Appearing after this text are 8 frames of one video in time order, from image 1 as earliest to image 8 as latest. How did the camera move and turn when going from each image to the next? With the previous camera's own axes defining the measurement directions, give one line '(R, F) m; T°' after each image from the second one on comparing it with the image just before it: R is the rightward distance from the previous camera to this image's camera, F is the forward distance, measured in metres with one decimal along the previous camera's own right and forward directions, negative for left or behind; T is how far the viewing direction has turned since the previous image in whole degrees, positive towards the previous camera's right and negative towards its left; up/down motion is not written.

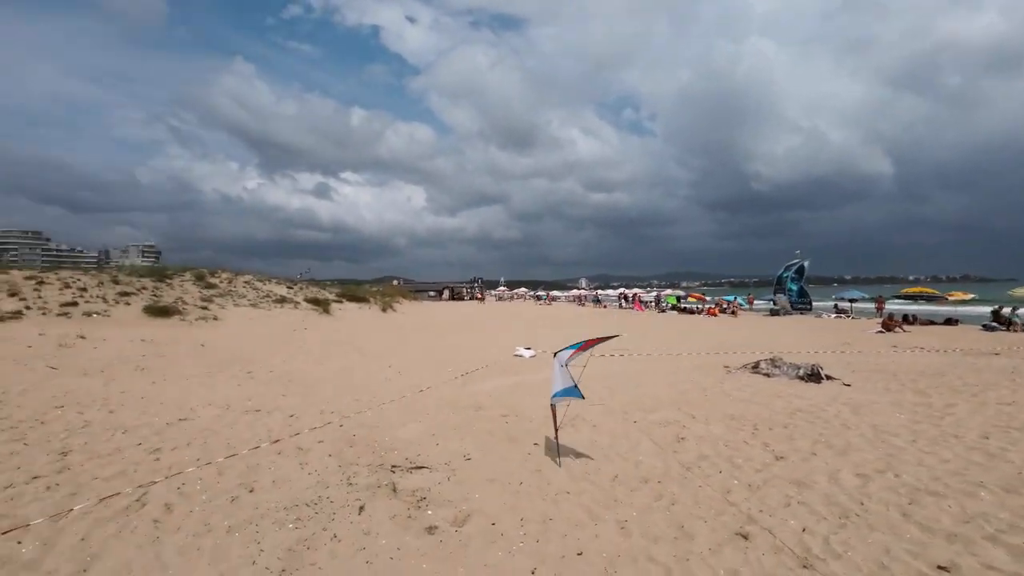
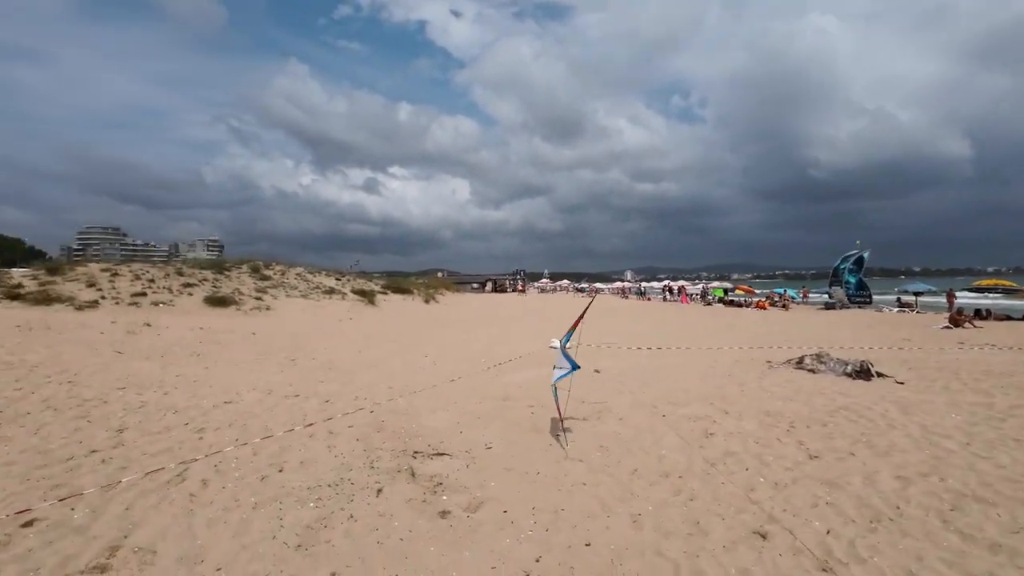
(+0.3, 0.0) m; -5°
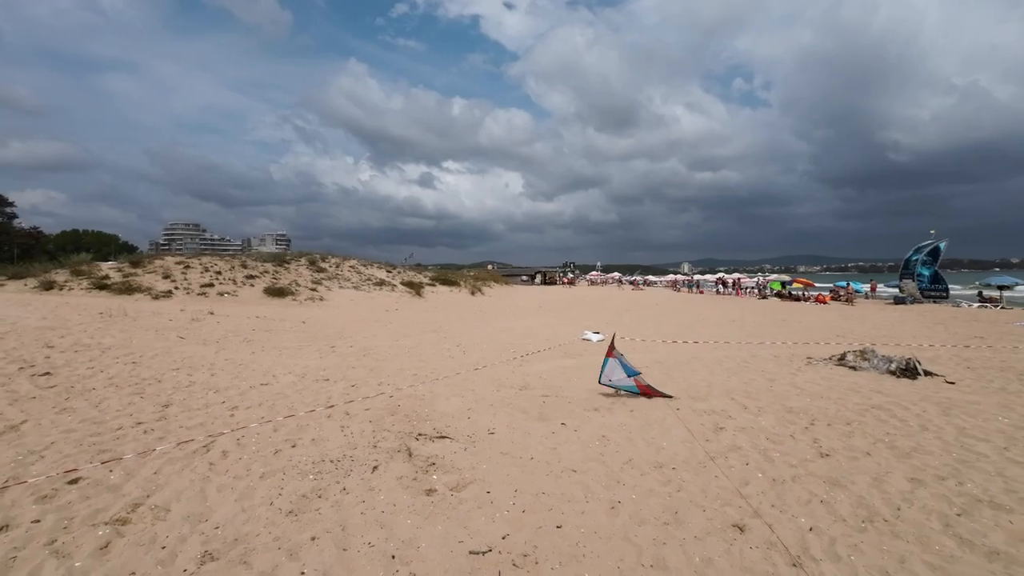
(+0.6, -0.1) m; -6°
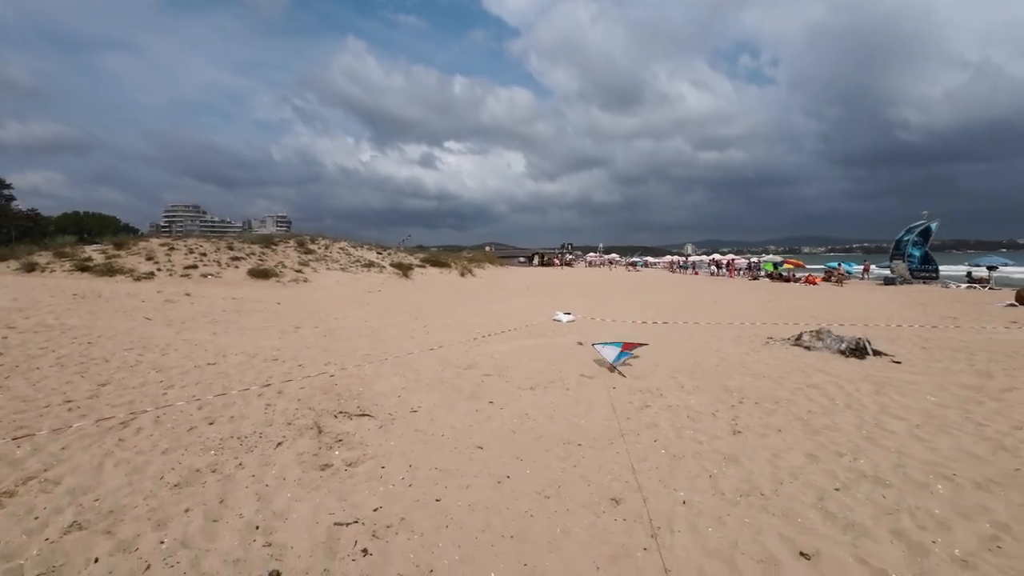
(+0.9, 0.0) m; 0°
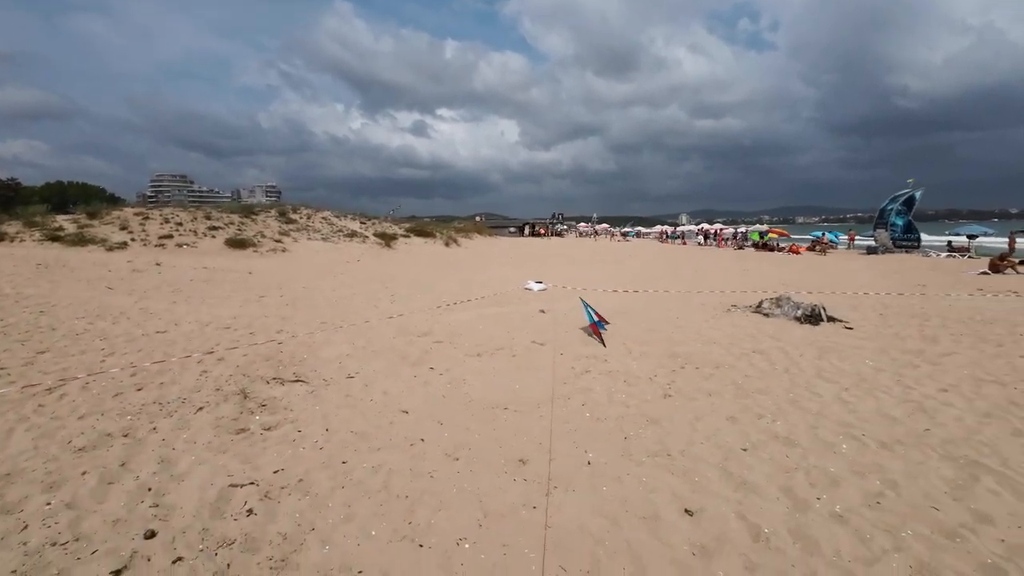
(+0.7, 0.0) m; +1°
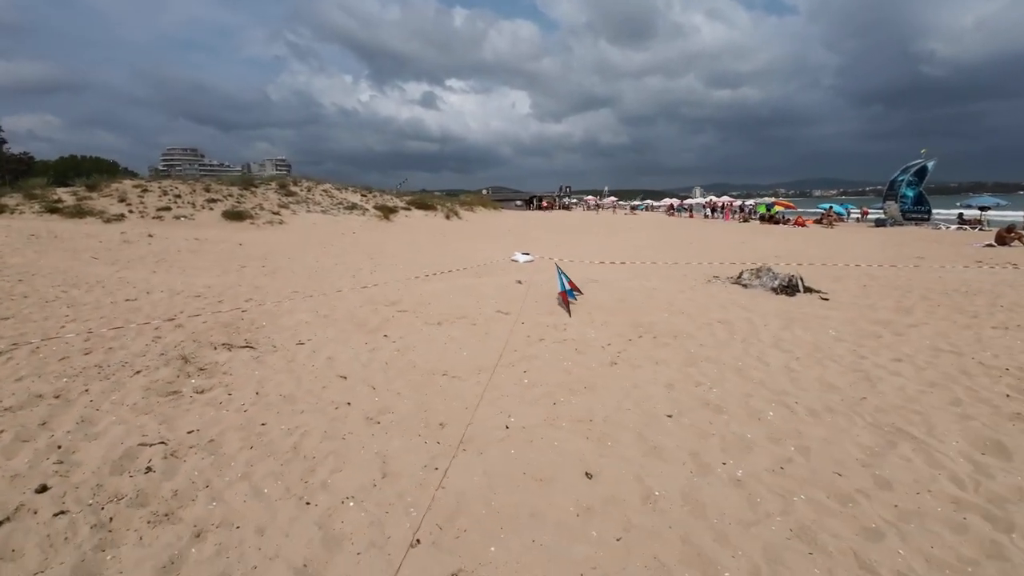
(+0.7, +0.1) m; -1°
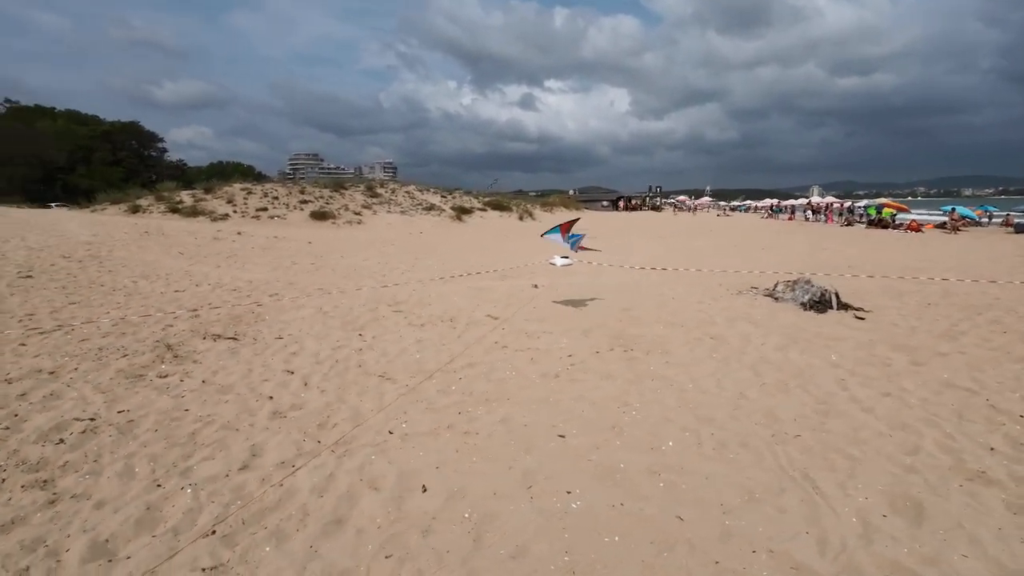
(+1.6, +0.2) m; -11°
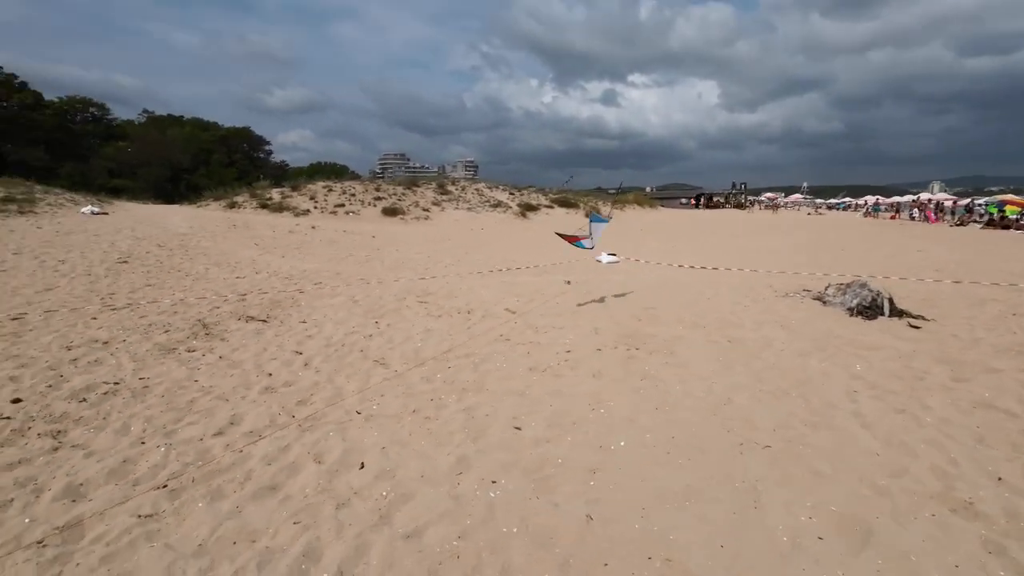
(+0.9, 0.0) m; -9°
